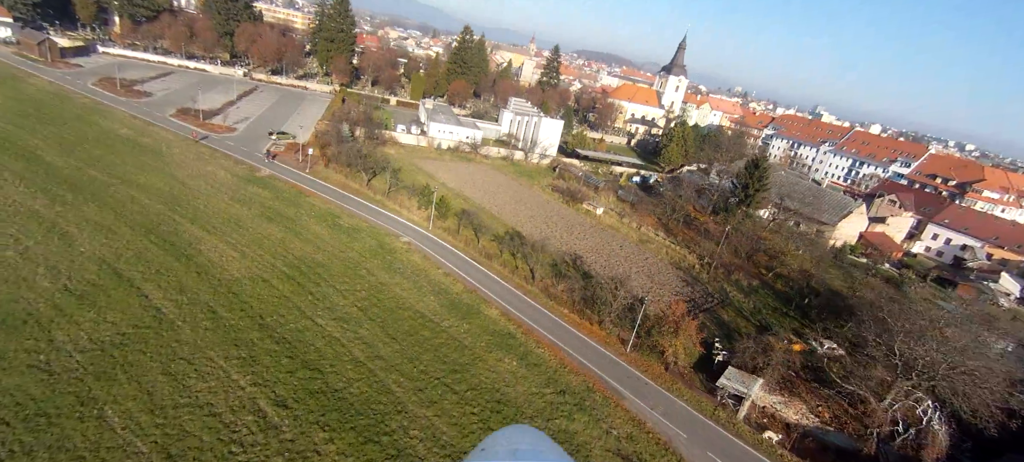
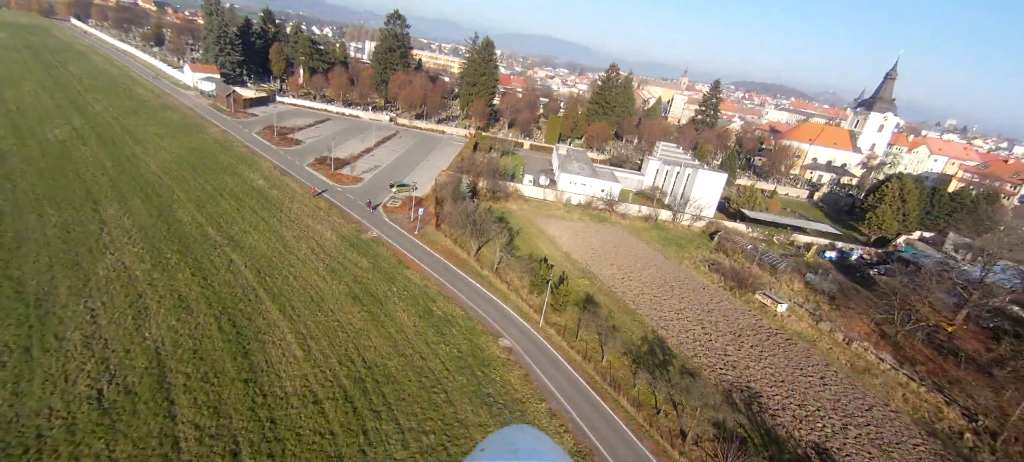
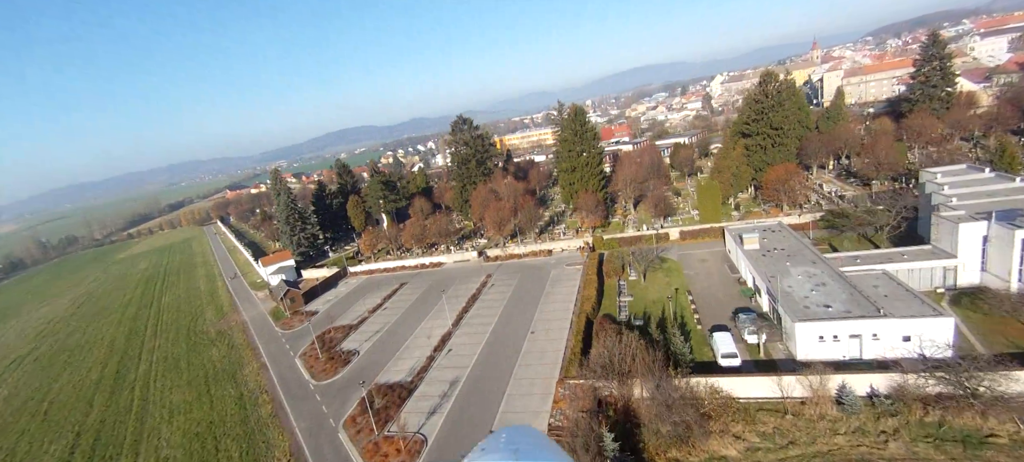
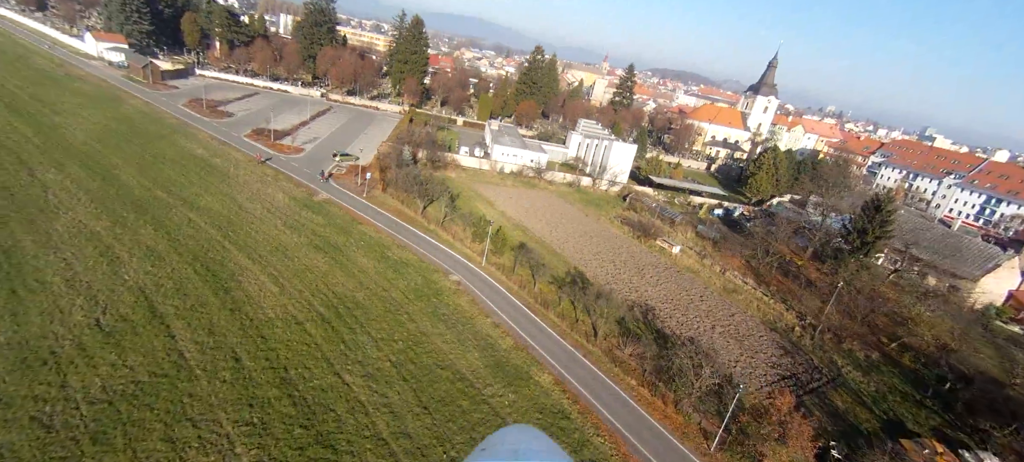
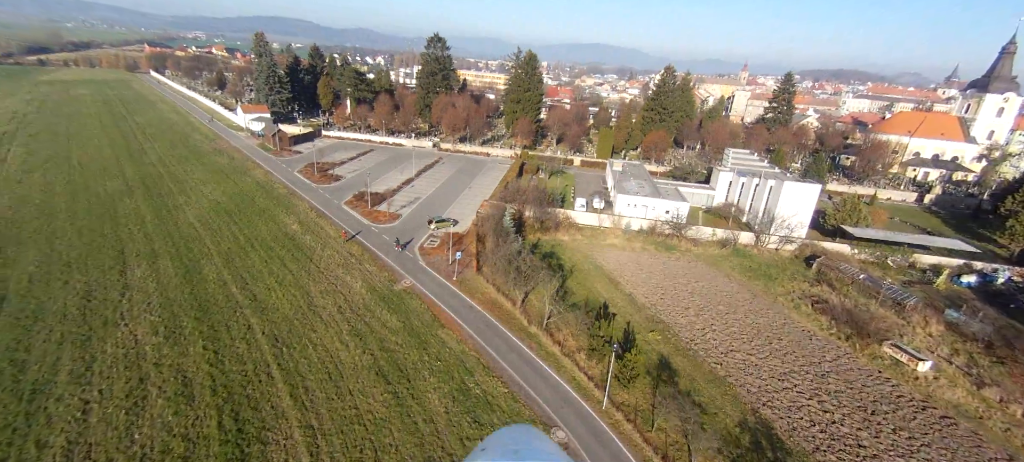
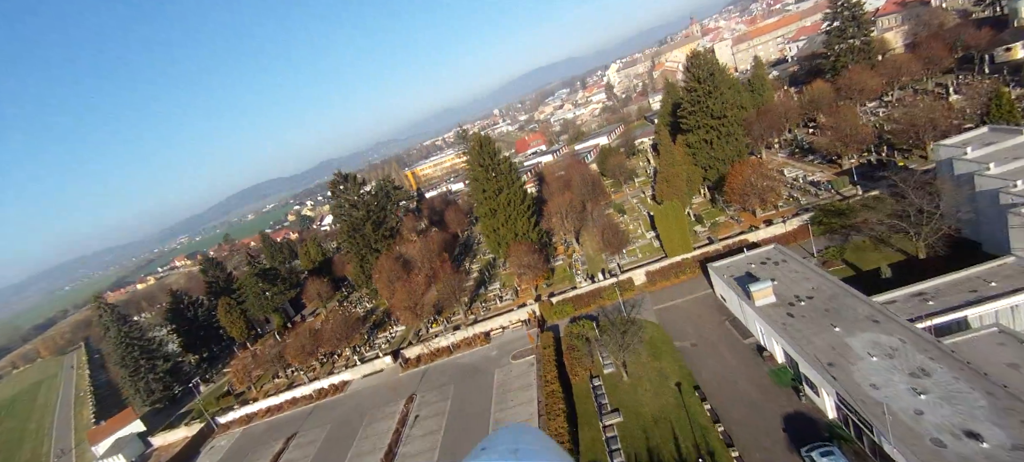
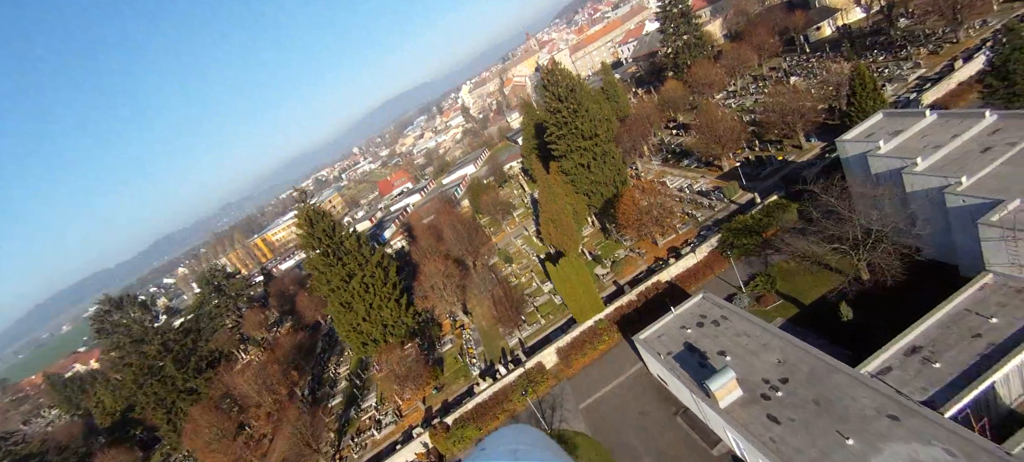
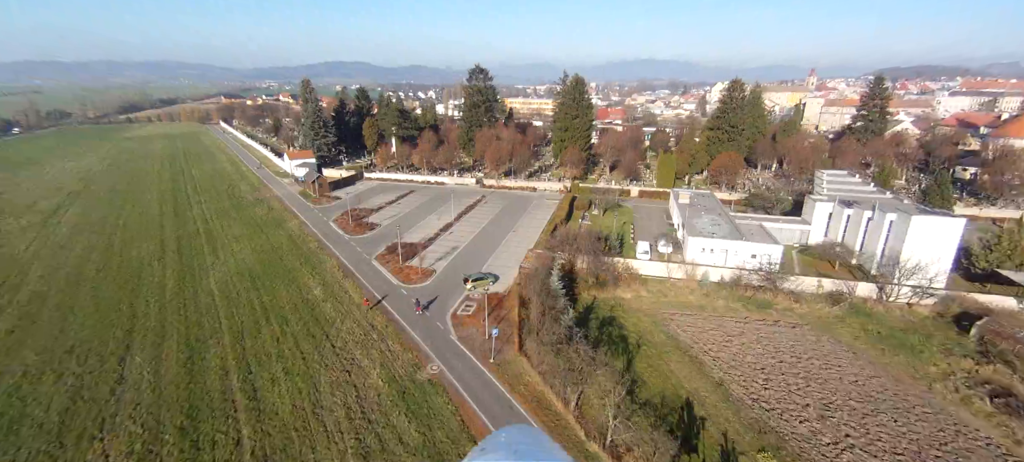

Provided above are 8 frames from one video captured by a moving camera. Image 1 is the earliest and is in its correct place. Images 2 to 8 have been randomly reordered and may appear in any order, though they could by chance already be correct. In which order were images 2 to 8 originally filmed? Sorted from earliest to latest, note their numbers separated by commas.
4, 2, 5, 8, 3, 6, 7
